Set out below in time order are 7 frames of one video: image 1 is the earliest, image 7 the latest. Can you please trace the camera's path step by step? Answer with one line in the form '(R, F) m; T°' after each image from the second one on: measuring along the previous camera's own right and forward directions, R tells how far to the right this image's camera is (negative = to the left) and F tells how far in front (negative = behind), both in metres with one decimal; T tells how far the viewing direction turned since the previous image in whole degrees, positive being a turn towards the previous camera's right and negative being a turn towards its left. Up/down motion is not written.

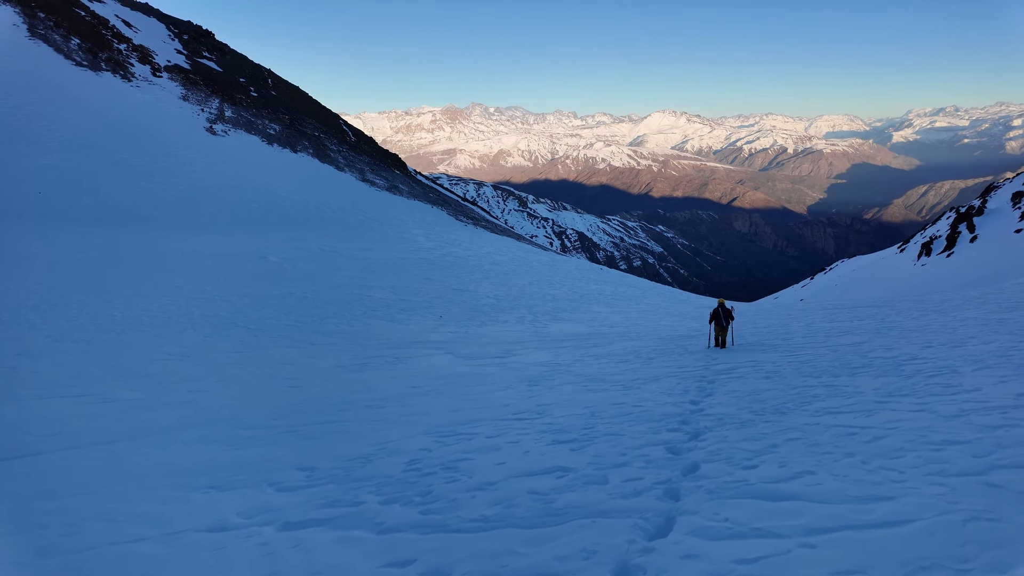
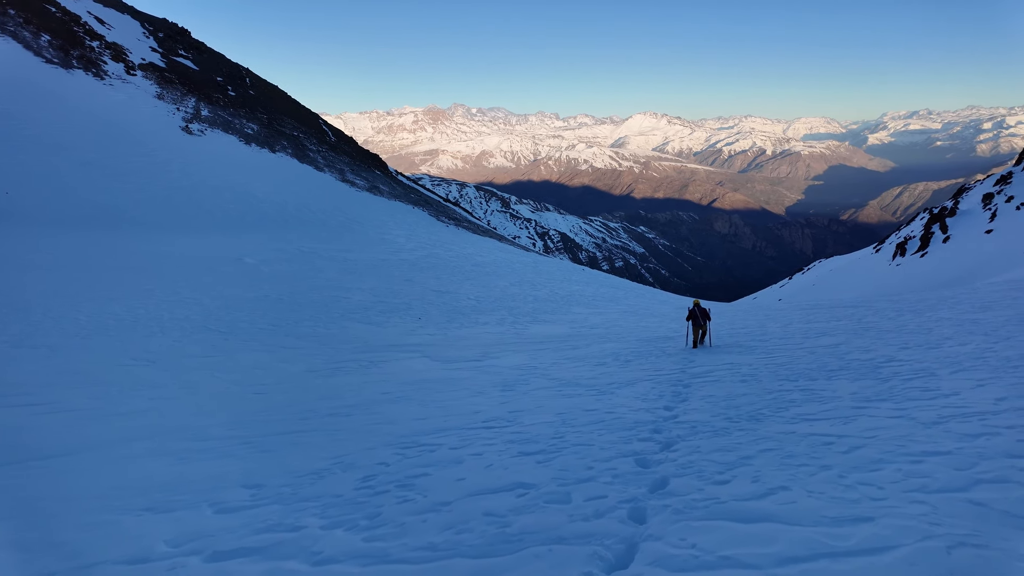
(+0.2, +0.2) m; +2°
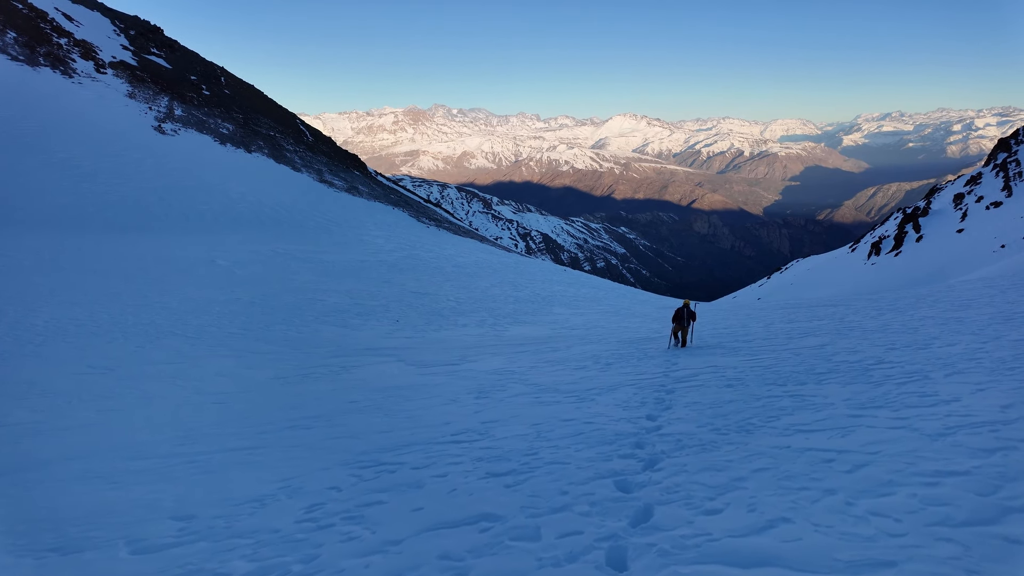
(+0.1, +0.4) m; +2°
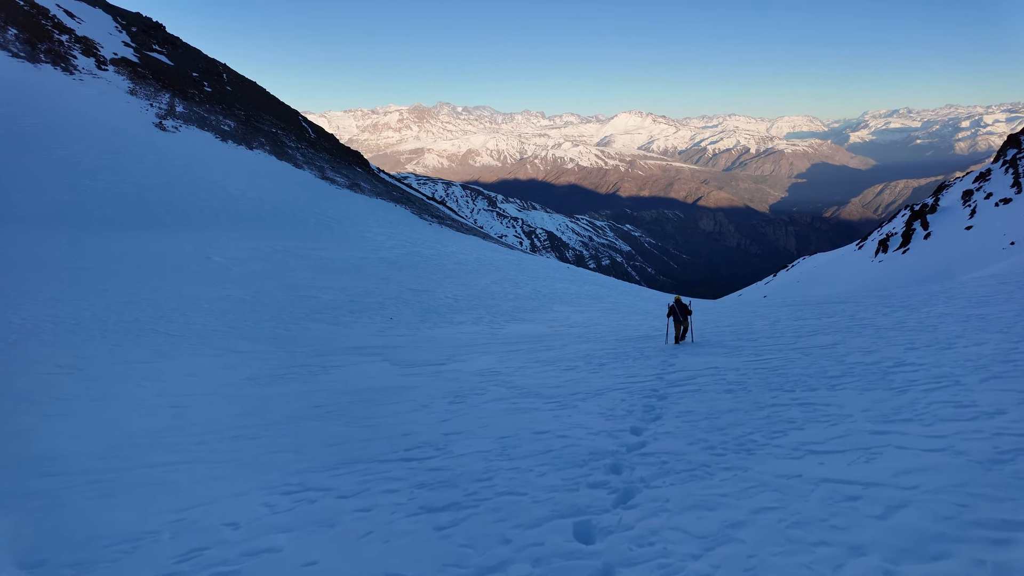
(+0.4, +0.7) m; -1°
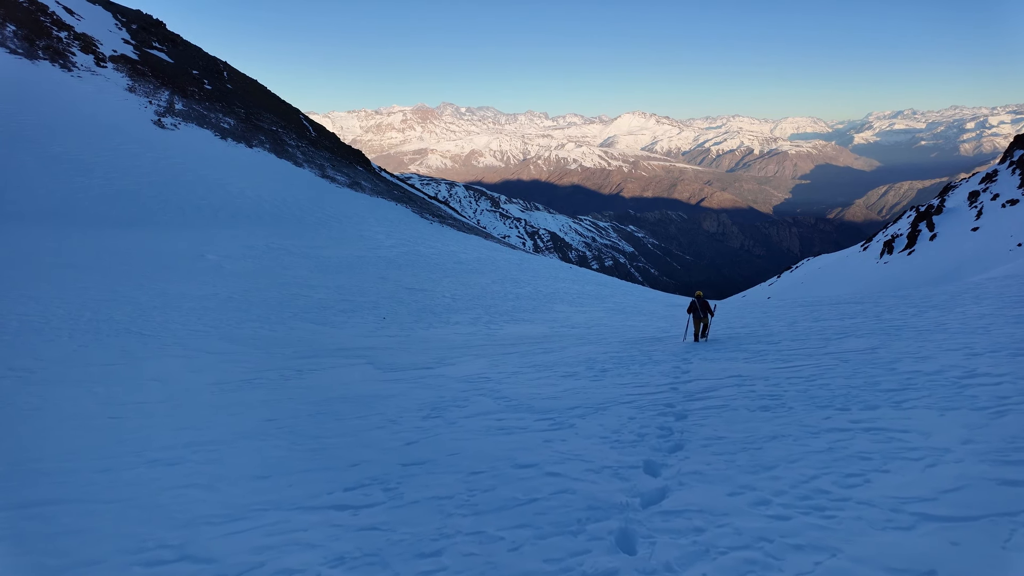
(+0.2, +1.0) m; 0°
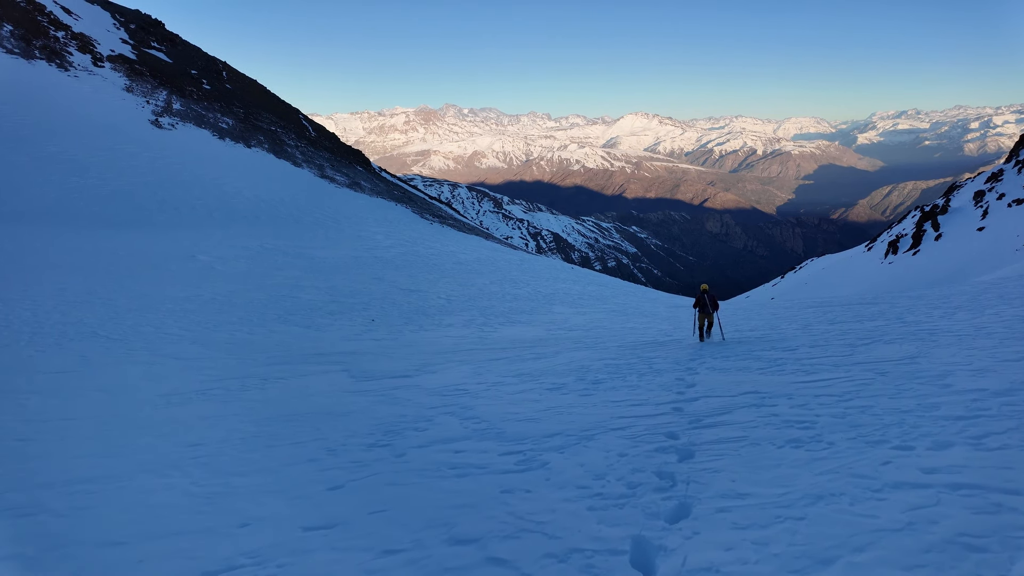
(+0.4, +1.0) m; 0°
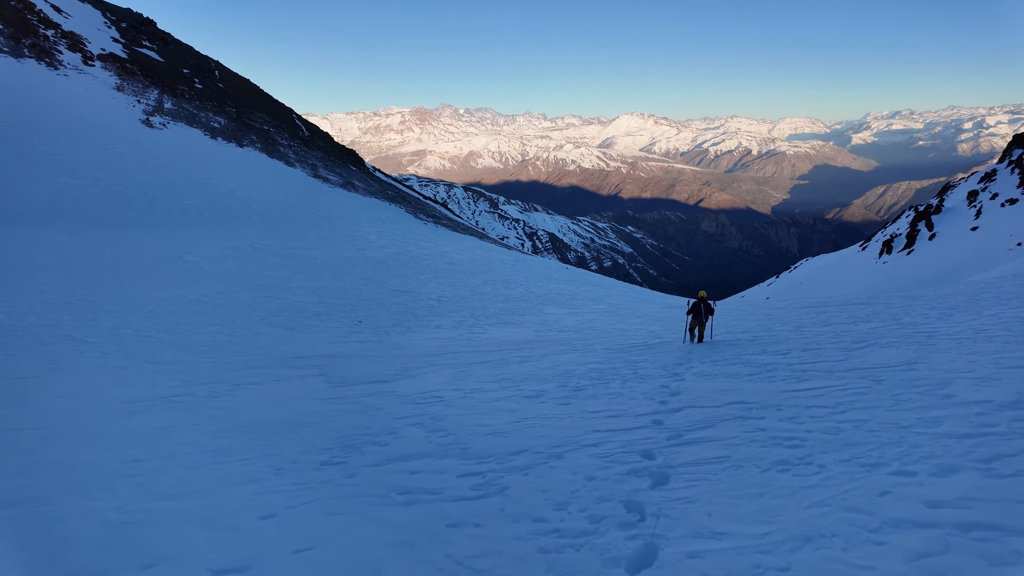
(+0.3, +0.4) m; 0°
